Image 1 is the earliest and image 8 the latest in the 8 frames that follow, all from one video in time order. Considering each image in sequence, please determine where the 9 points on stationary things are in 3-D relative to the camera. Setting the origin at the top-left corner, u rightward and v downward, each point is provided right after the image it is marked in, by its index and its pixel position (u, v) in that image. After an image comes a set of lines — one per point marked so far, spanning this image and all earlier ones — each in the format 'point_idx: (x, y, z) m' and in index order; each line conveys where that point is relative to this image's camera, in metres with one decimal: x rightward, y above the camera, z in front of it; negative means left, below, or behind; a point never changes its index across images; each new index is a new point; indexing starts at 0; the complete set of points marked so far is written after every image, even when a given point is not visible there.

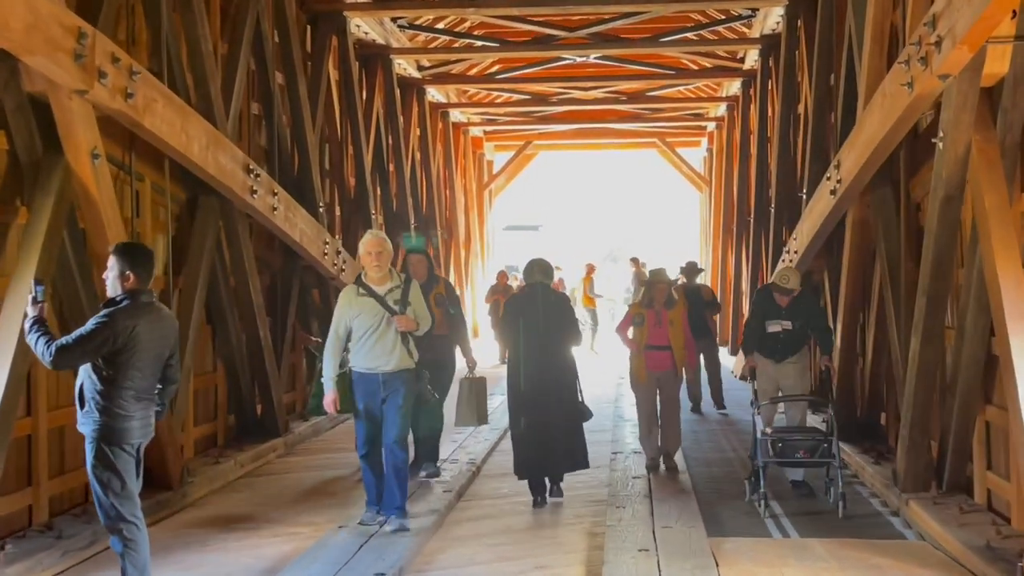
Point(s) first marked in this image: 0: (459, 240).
0: (-0.7, +0.6, +16.5) m
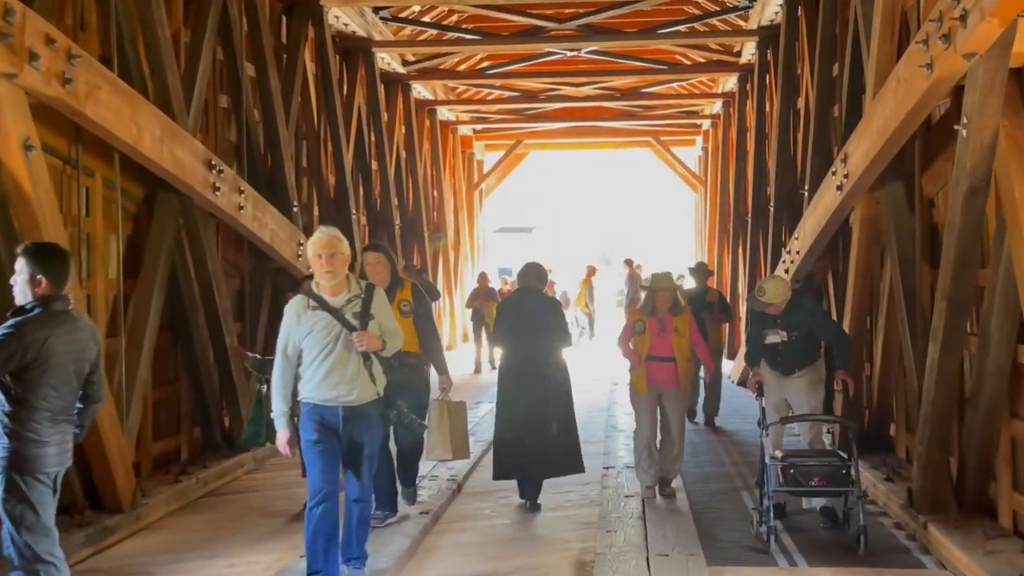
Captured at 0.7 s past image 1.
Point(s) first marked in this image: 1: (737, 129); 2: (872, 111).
0: (-0.8, +0.6, +16.0) m
1: (+2.5, +1.7, +13.6) m
2: (+1.6, +0.8, +5.7) m
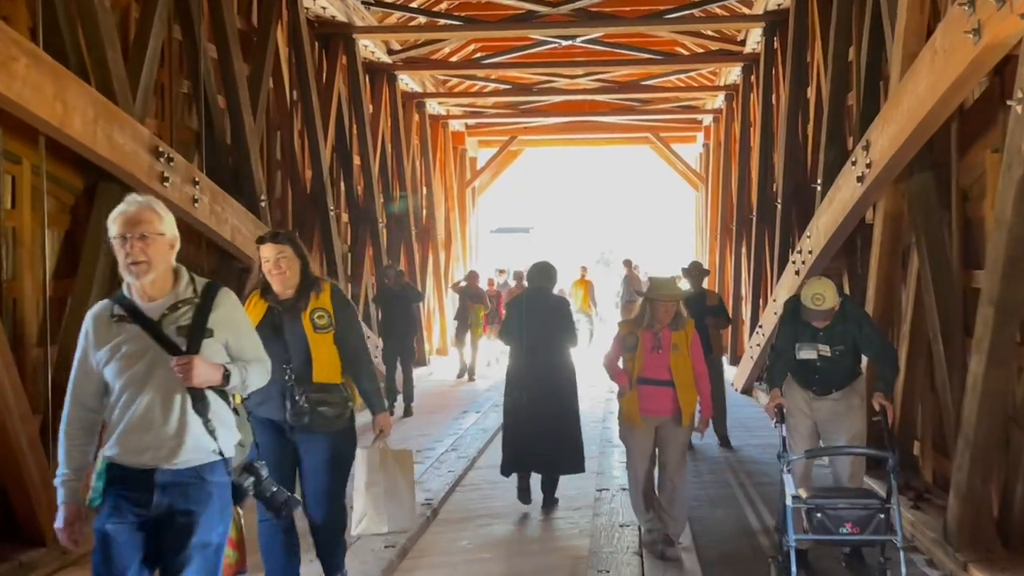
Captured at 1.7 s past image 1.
0: (-0.9, +0.6, +15.3) m
1: (+2.4, +1.7, +13.0) m
2: (+1.6, +0.8, +5.0) m
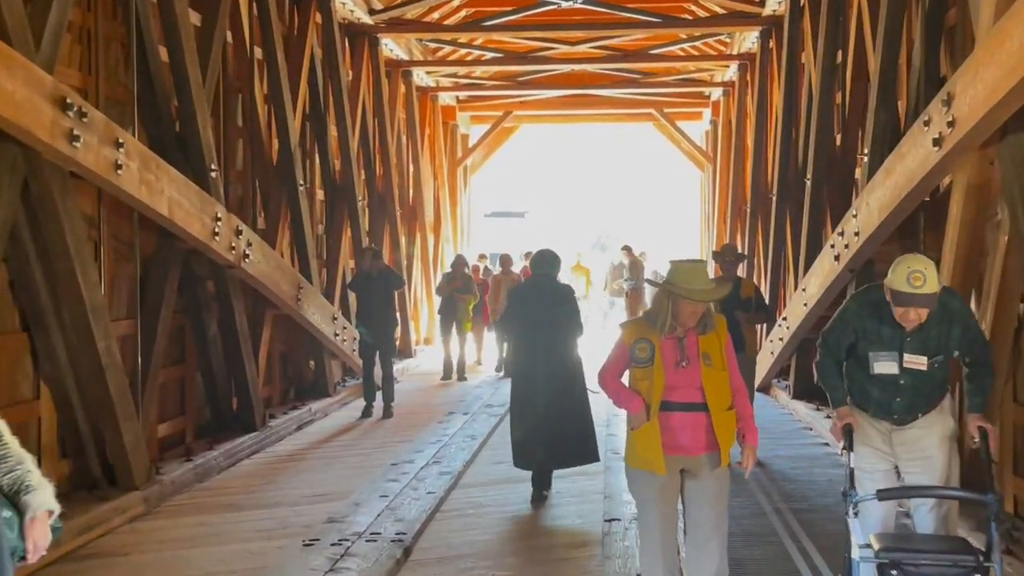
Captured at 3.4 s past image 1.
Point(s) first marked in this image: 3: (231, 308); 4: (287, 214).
0: (-1.0, +0.8, +14.2) m
1: (+2.3, +1.8, +11.9) m
2: (+1.5, +0.8, +3.9) m
3: (-1.6, -0.1, +7.1) m
4: (-1.6, +0.5, +8.7) m
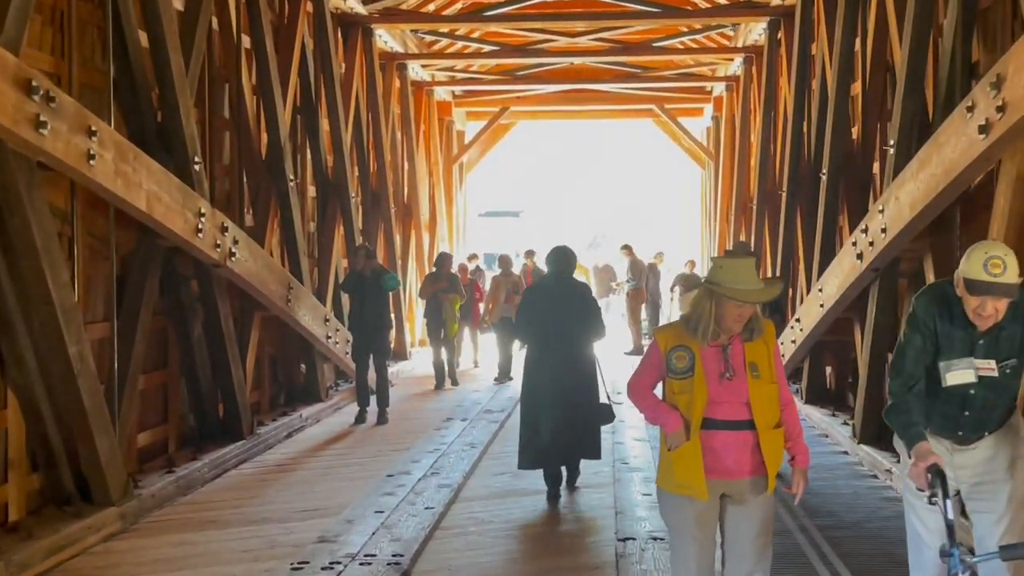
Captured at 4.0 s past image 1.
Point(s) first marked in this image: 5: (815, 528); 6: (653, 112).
0: (-1.0, +0.8, +13.8) m
1: (+2.3, +1.8, +11.5) m
2: (+1.6, +0.8, +3.5) m
3: (-1.6, -0.1, +6.7) m
4: (-1.6, +0.5, +8.3) m
5: (+1.2, -1.0, +5.1) m
6: (+1.9, +2.4, +17.2) m
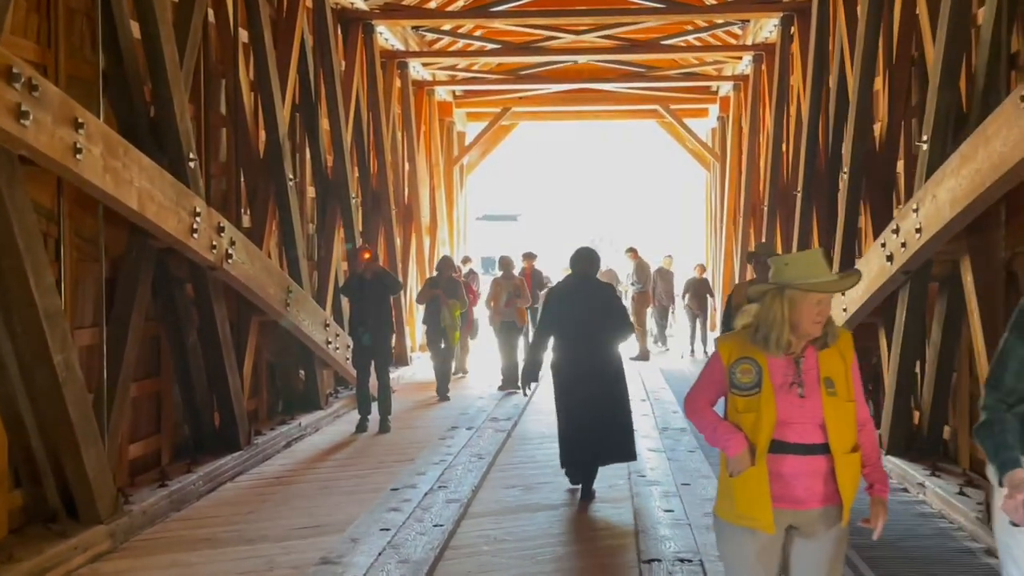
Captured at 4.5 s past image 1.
0: (-1.0, +0.7, +13.5) m
1: (+2.4, +1.8, +11.2) m
2: (+1.6, +0.8, +3.2) m
3: (-1.5, -0.1, +6.4) m
4: (-1.5, +0.5, +8.0) m
5: (+1.3, -1.0, +4.7) m
6: (+2.0, +2.4, +16.9) m
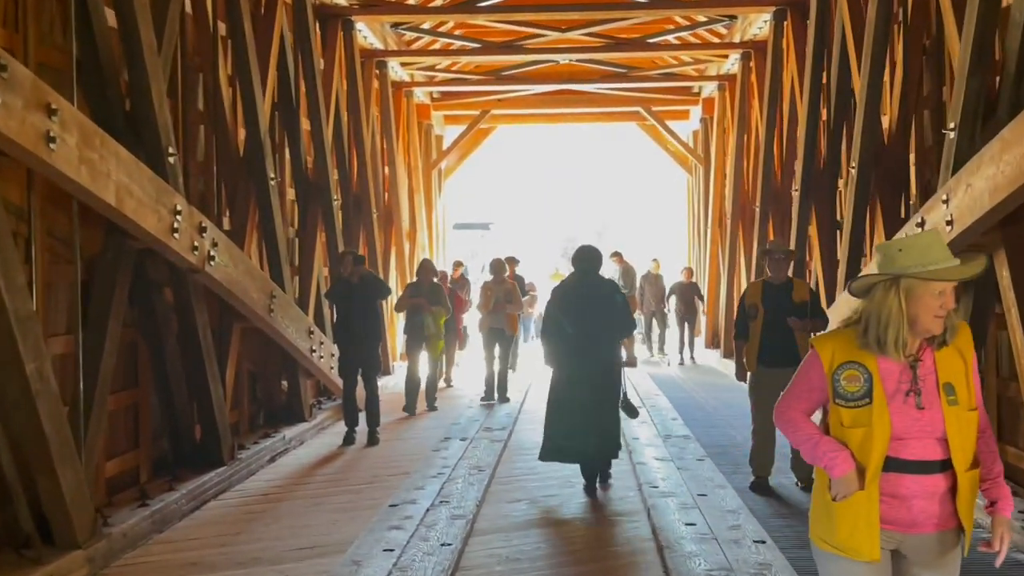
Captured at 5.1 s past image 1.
0: (-1.2, +0.6, +13.1) m
1: (+2.2, +1.8, +10.9) m
2: (+1.7, +0.8, +2.9) m
3: (-1.5, -0.2, +6.0) m
4: (-1.6, +0.4, +7.6) m
5: (+1.3, -1.0, +4.4) m
6: (+1.7, +2.3, +16.6) m
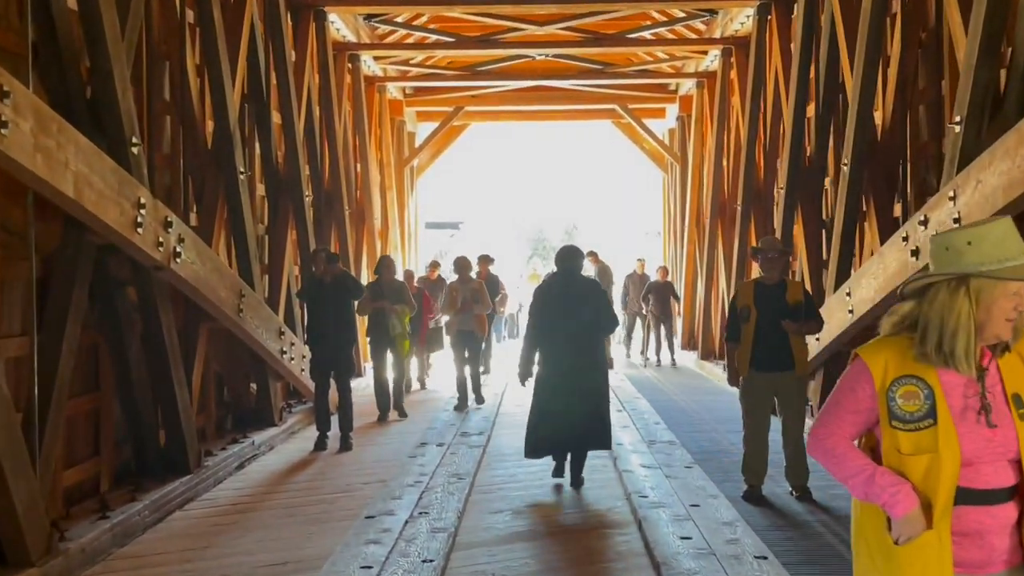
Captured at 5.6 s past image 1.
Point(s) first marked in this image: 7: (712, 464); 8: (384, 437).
0: (-1.4, +0.6, +12.8) m
1: (+2.0, +1.8, +10.7) m
2: (+1.7, +0.8, +2.7) m
3: (-1.6, -0.2, +5.7) m
4: (-1.7, +0.5, +7.3) m
5: (+1.3, -1.0, +4.2) m
6: (+1.3, +2.3, +16.3) m
7: (+1.1, -0.9, +6.7) m
8: (-0.8, -1.0, +8.1) m
